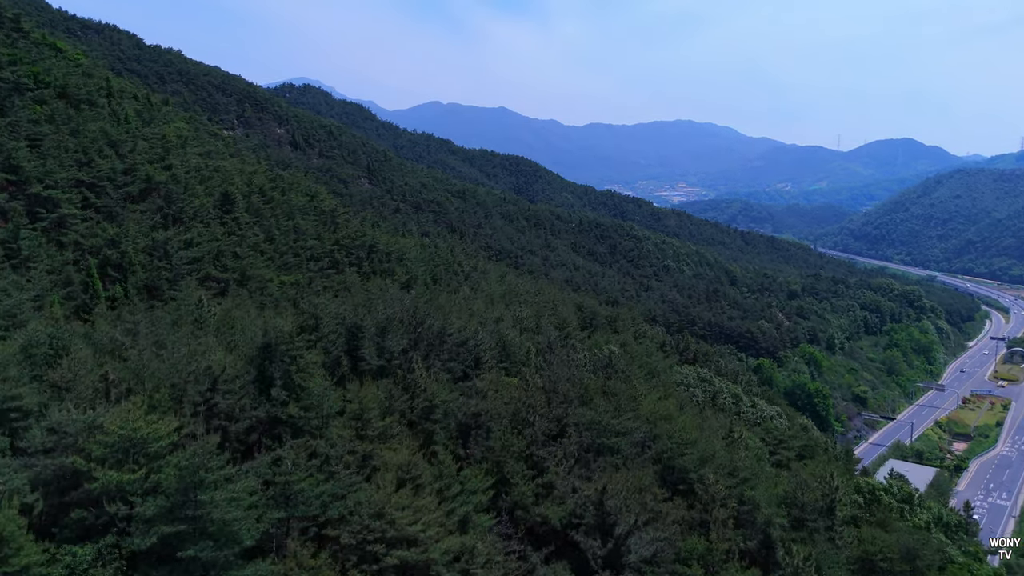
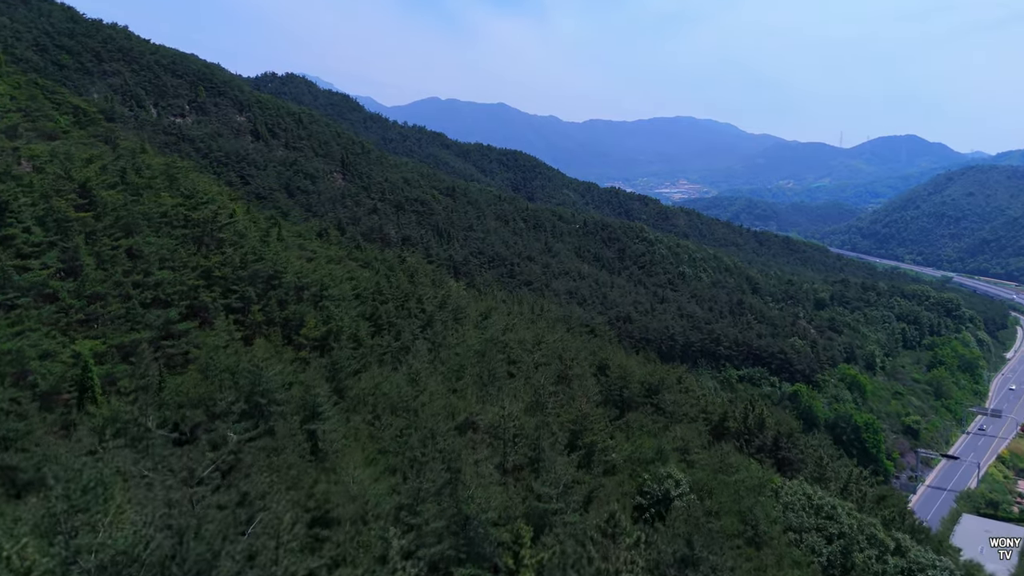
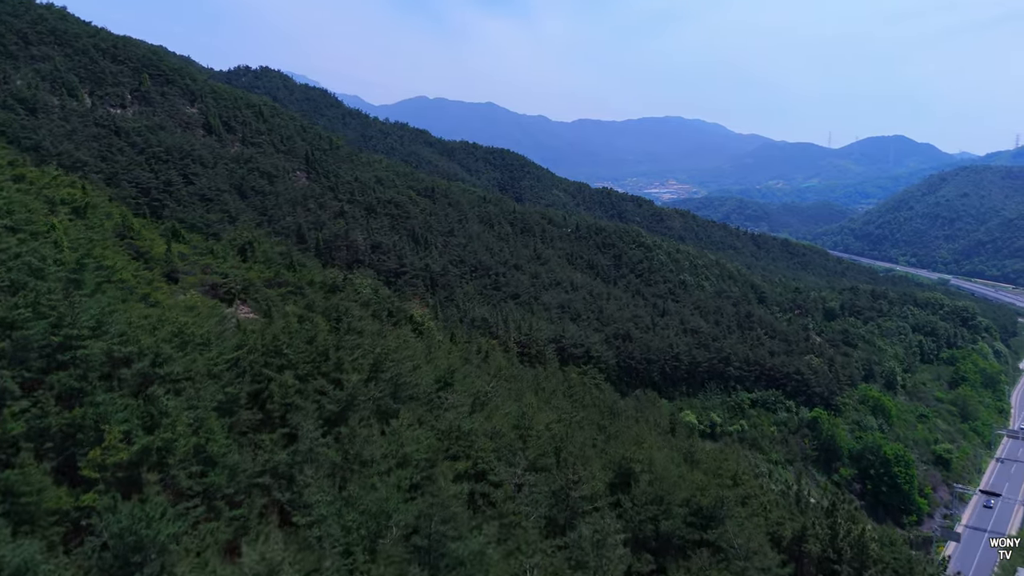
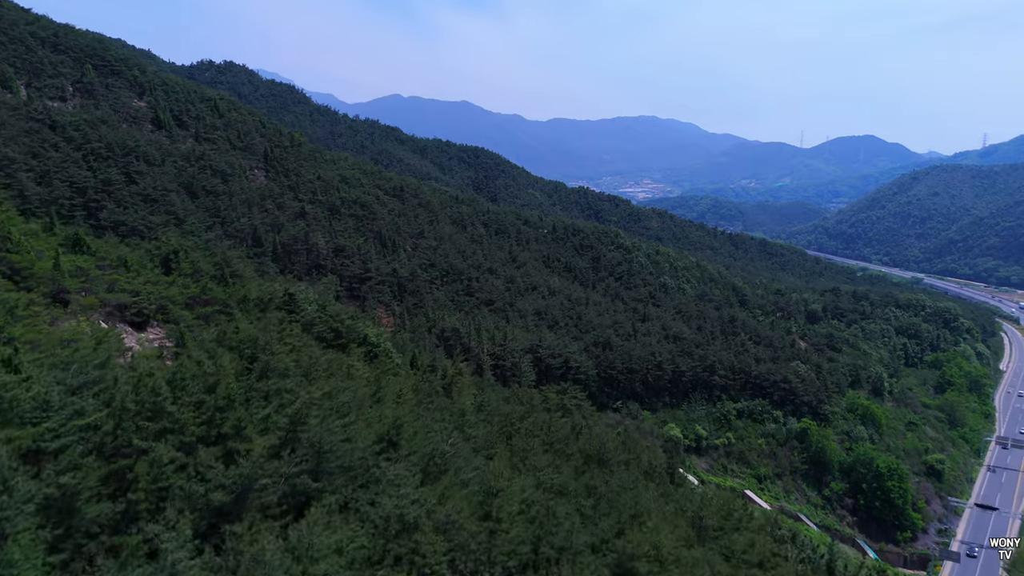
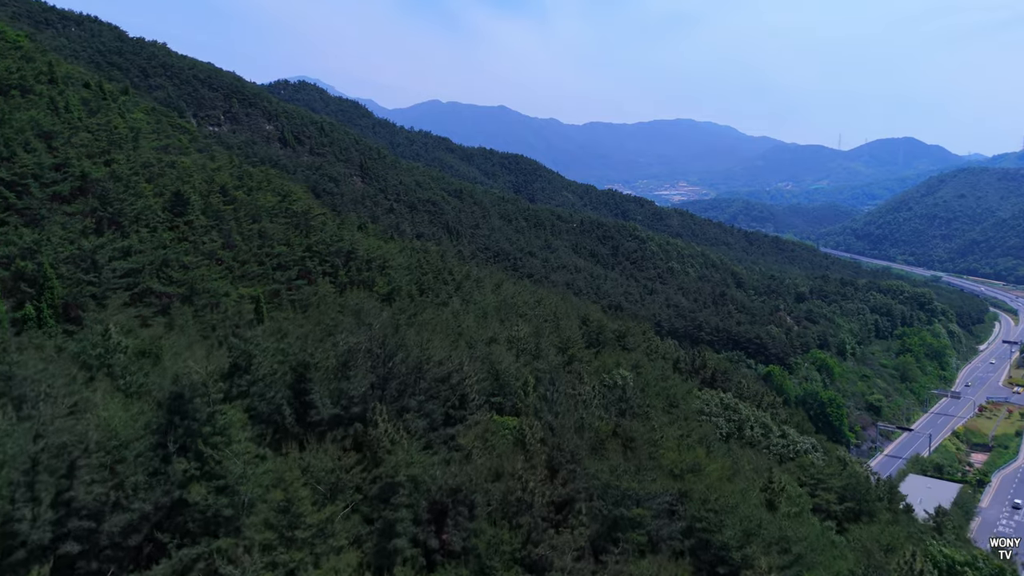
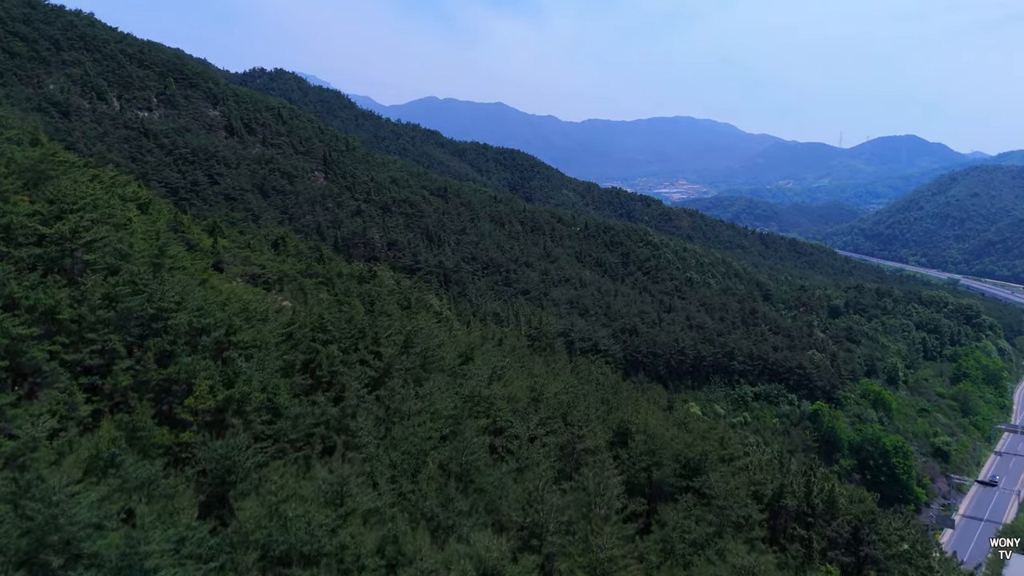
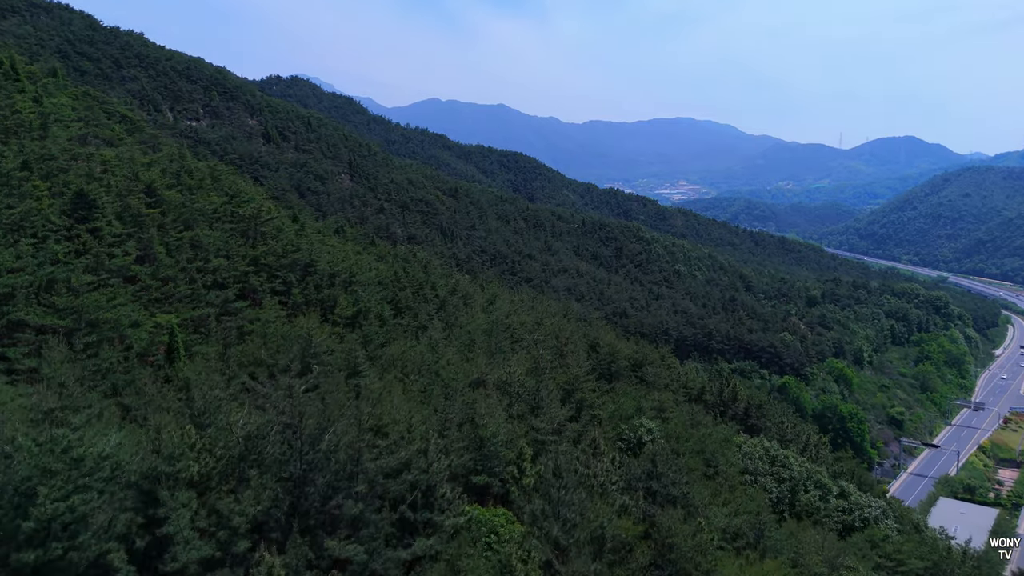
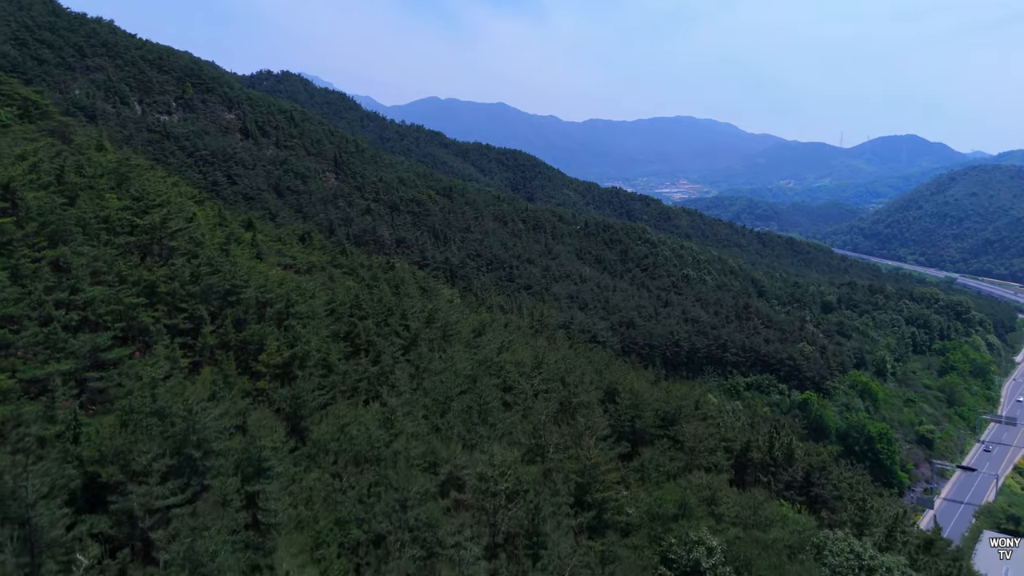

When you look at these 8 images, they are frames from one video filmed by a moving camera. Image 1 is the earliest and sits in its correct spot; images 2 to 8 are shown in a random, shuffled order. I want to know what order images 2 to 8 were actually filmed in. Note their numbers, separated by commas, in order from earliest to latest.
5, 7, 2, 8, 6, 3, 4
